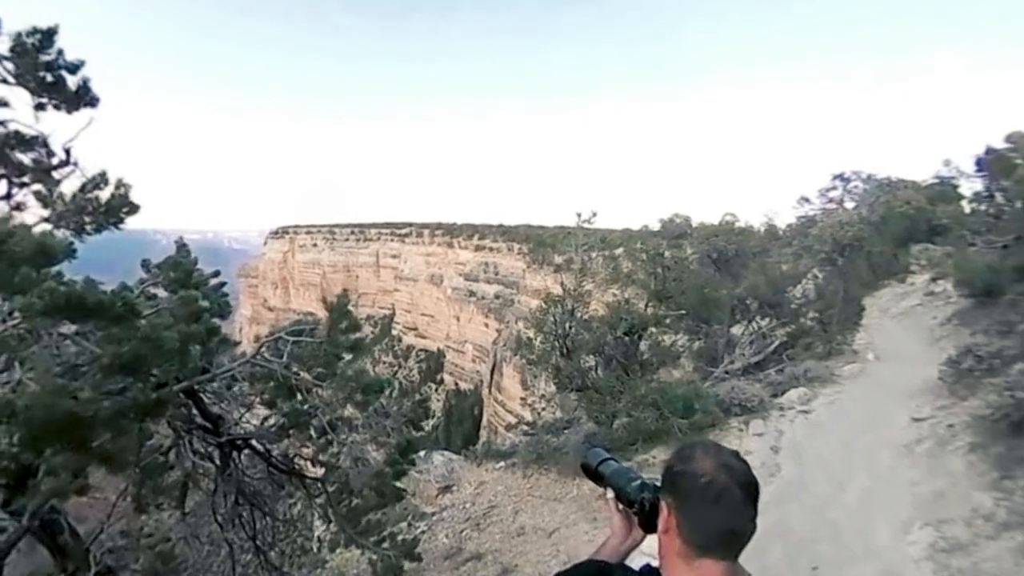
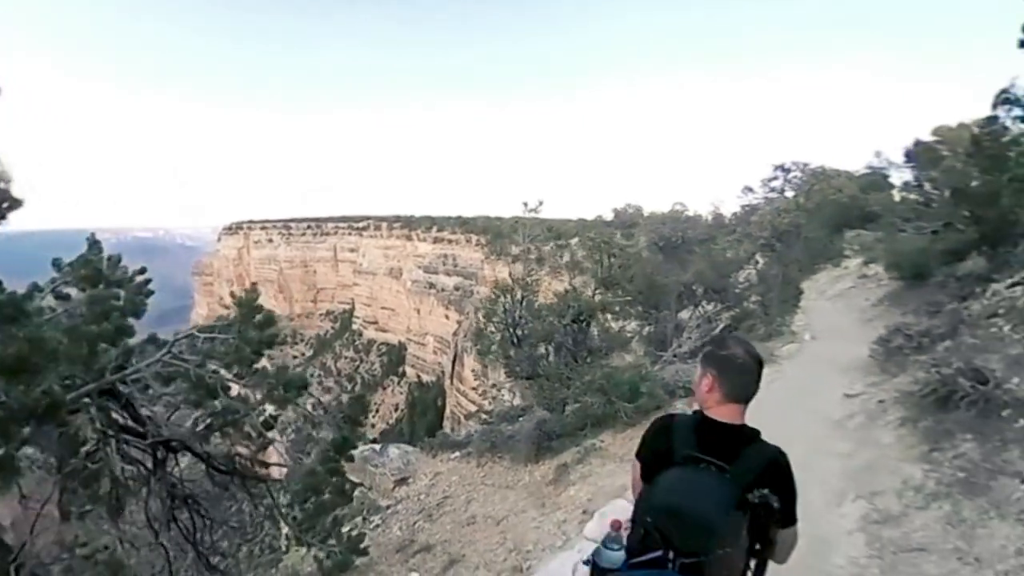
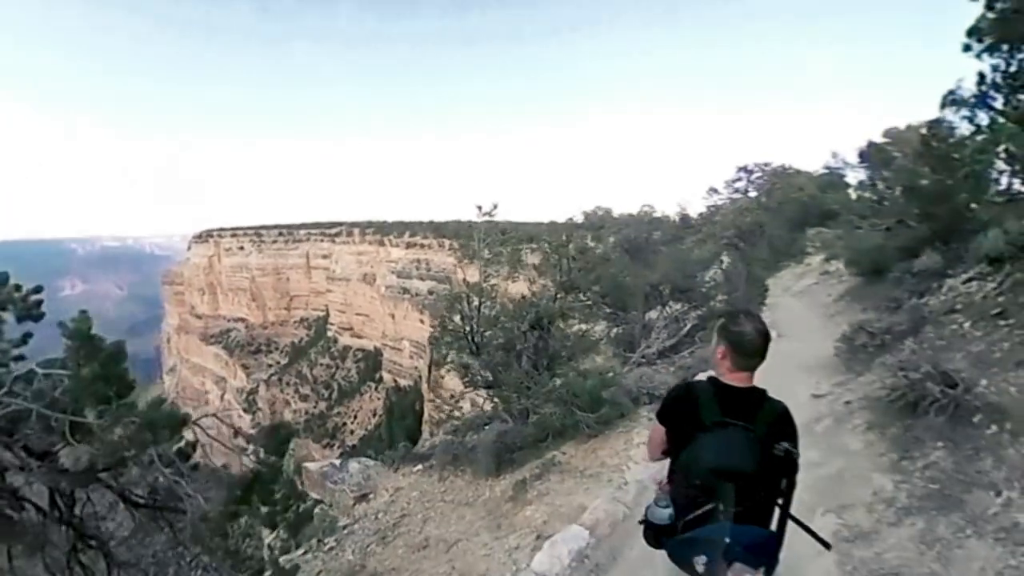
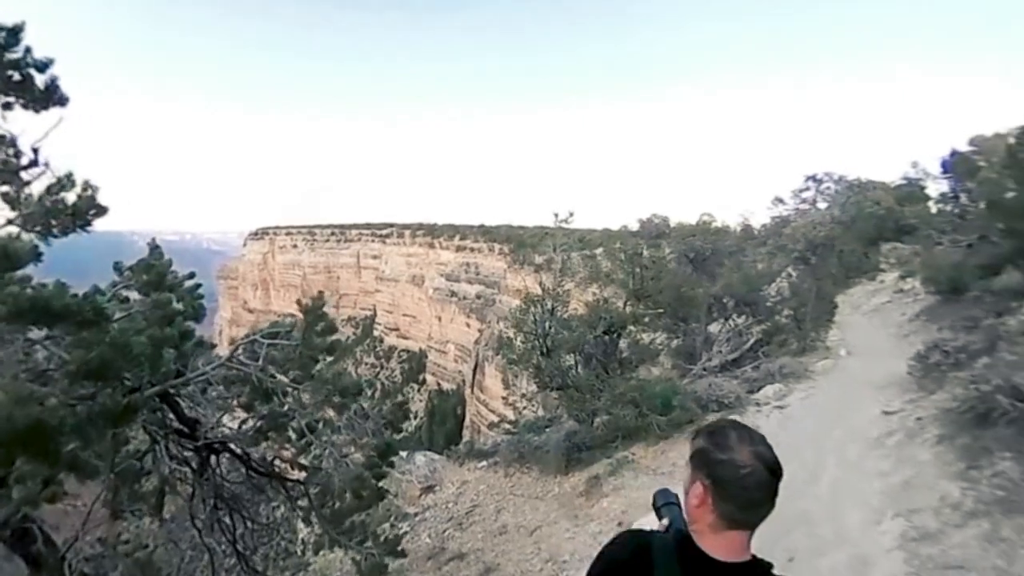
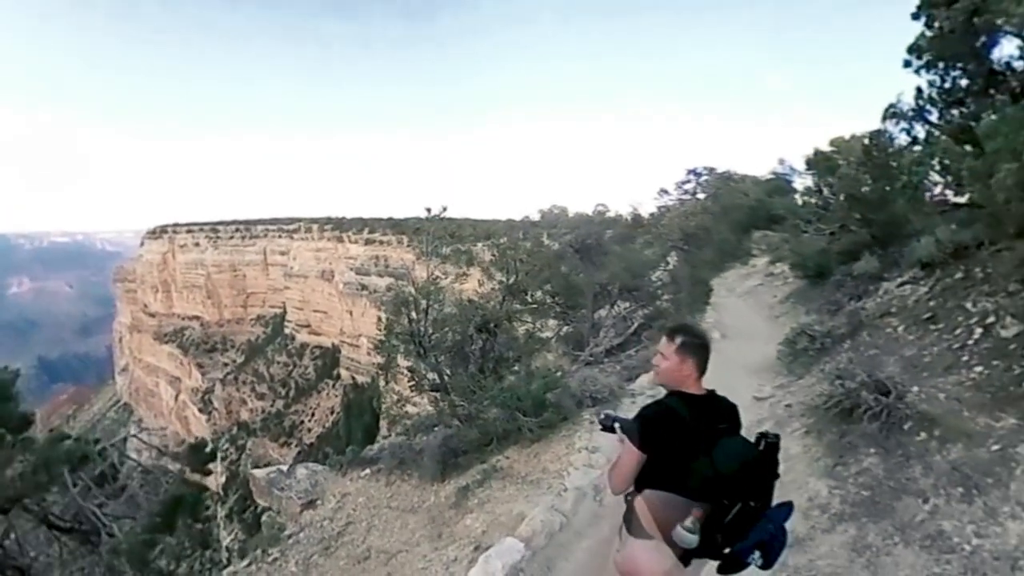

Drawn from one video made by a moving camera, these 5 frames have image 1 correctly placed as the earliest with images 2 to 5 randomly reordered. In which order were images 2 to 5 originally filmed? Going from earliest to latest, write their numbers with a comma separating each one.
4, 2, 3, 5
